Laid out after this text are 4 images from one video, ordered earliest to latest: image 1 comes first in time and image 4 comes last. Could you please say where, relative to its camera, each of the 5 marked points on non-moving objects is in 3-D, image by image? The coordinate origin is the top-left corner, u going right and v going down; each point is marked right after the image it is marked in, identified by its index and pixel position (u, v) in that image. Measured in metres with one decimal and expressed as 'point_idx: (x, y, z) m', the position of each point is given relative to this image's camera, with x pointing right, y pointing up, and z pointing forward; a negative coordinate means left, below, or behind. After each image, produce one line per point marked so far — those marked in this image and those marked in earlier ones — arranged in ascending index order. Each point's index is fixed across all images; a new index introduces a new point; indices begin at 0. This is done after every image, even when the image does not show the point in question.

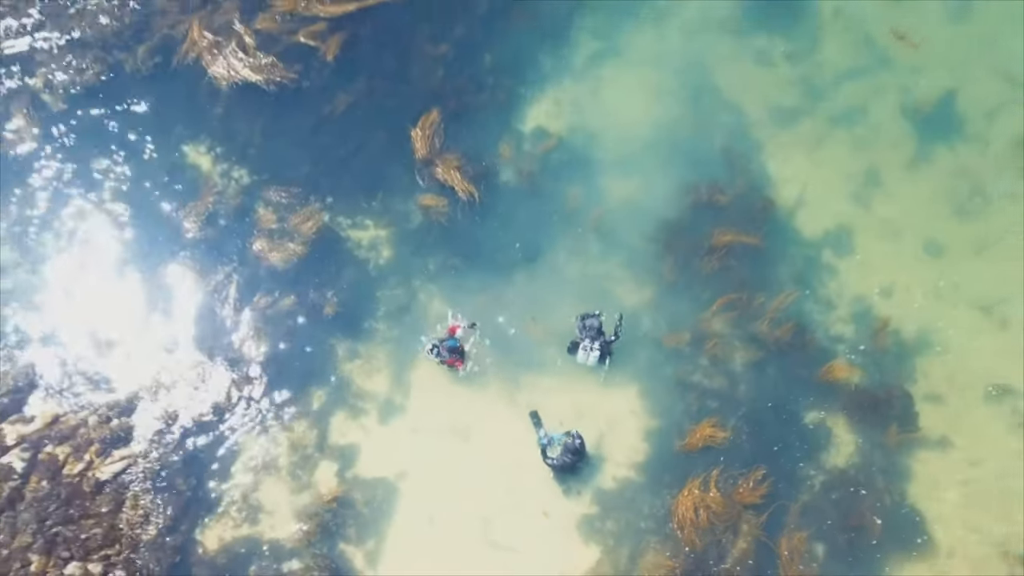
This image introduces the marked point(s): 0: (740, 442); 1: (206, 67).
0: (+1.4, -0.9, +5.2) m
1: (-2.0, +1.6, +5.7) m
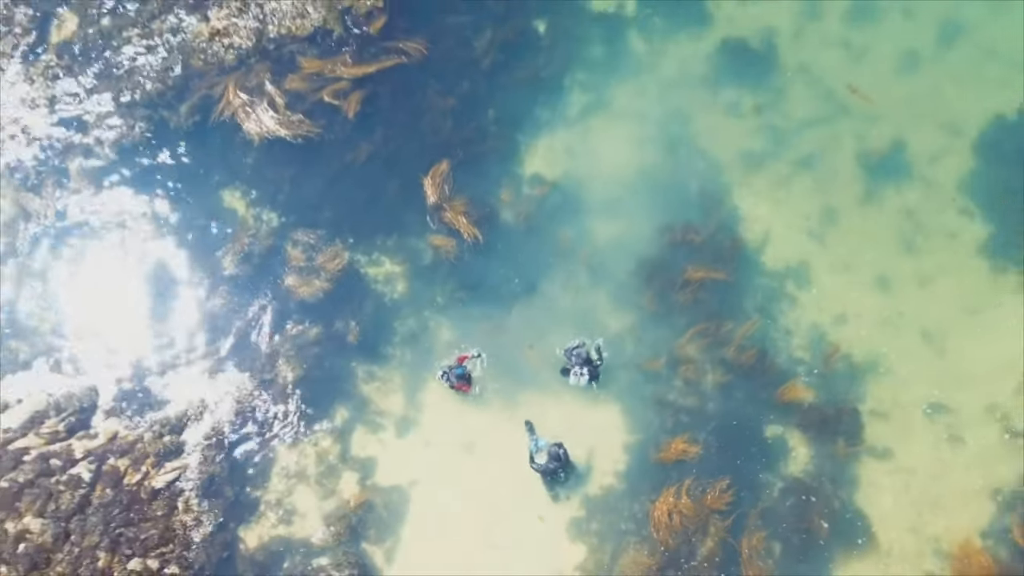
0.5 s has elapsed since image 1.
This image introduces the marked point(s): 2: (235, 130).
0: (+1.4, -1.2, +5.9) m
1: (-2.0, +1.3, +6.5) m
2: (-2.2, +1.3, +6.5) m
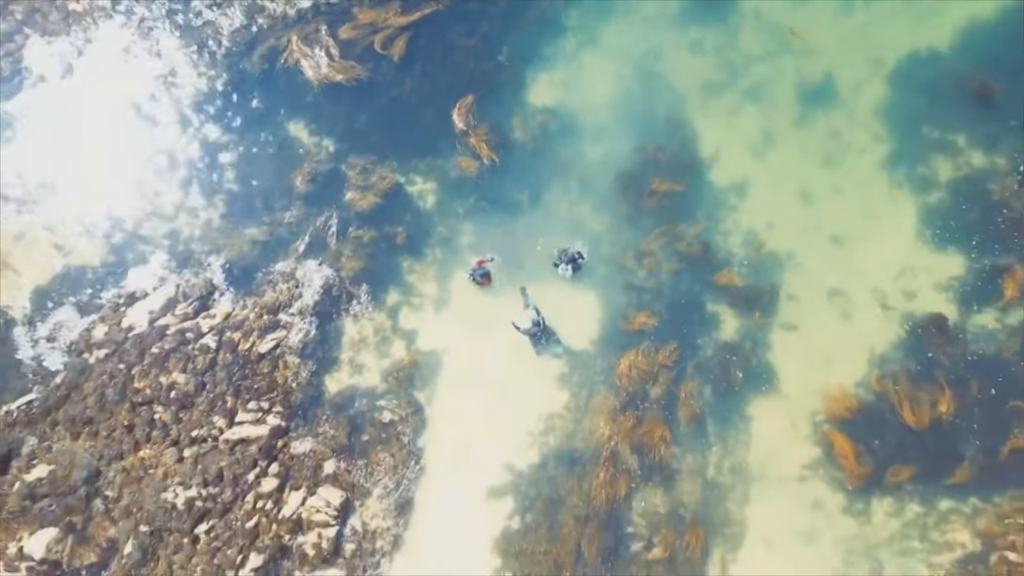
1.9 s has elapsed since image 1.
0: (+1.5, -0.3, +7.8) m
1: (-2.0, +2.2, +8.1) m
2: (-2.1, +2.2, +8.2) m
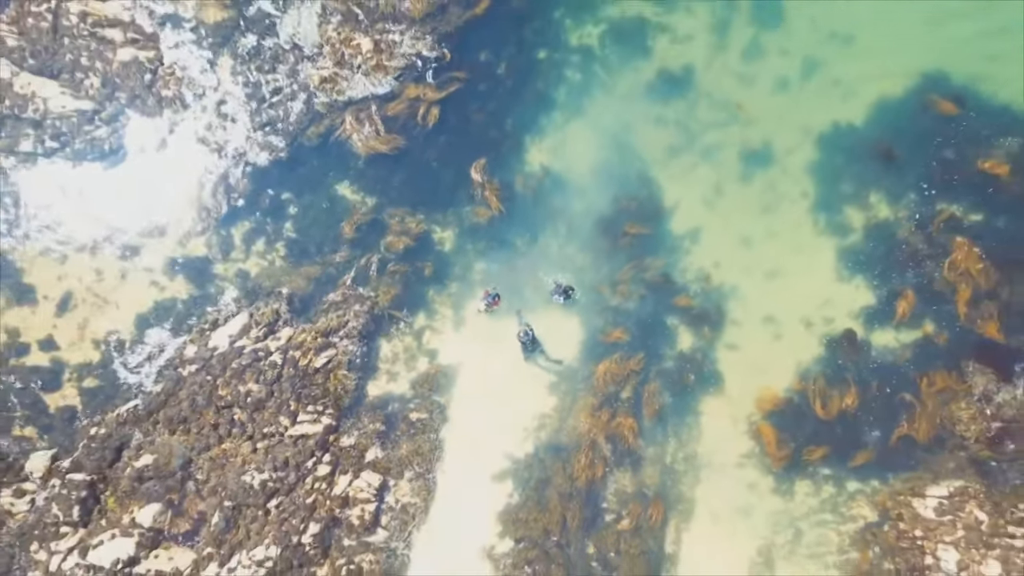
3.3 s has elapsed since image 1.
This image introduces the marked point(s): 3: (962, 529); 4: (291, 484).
0: (+1.5, -0.7, +9.8) m
1: (-2.0, +1.9, +10.2) m
2: (-2.1, +1.8, +10.3) m
3: (+5.0, -2.7, +9.2) m
4: (-2.5, -2.2, +9.3) m
